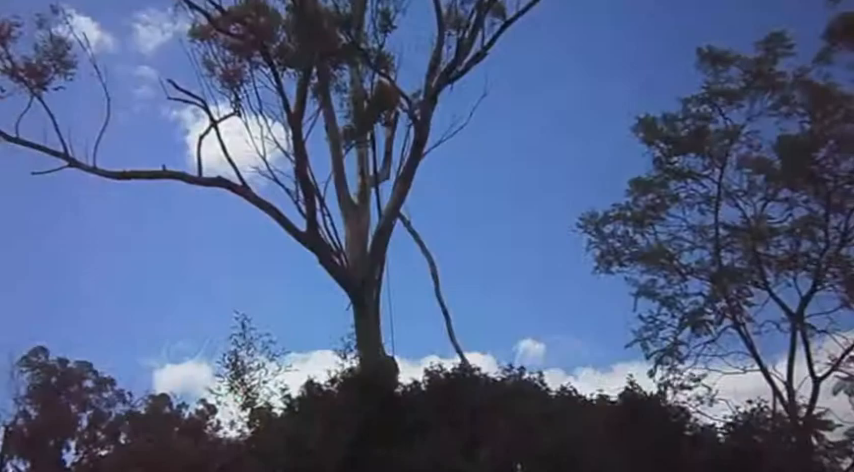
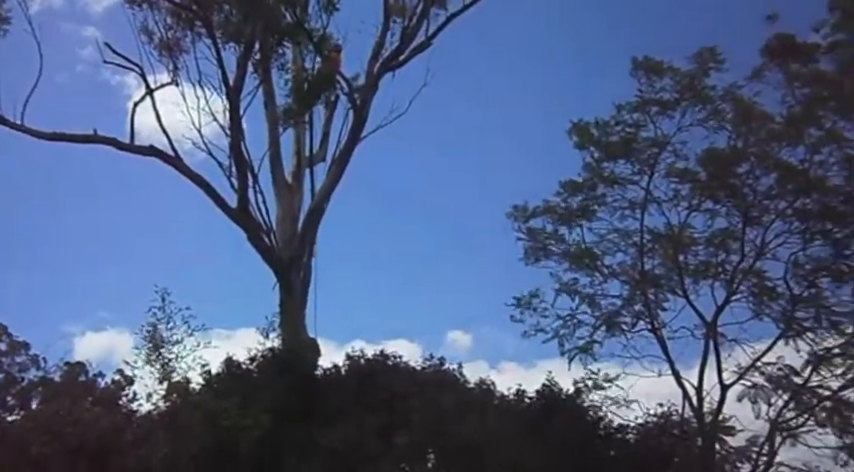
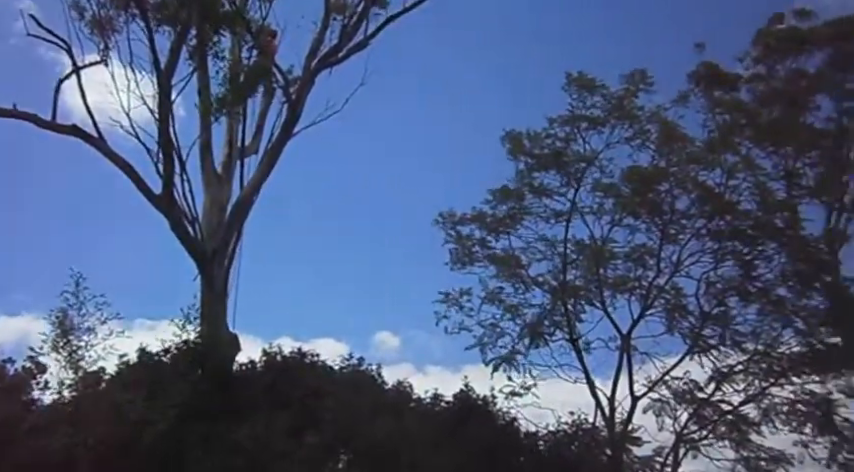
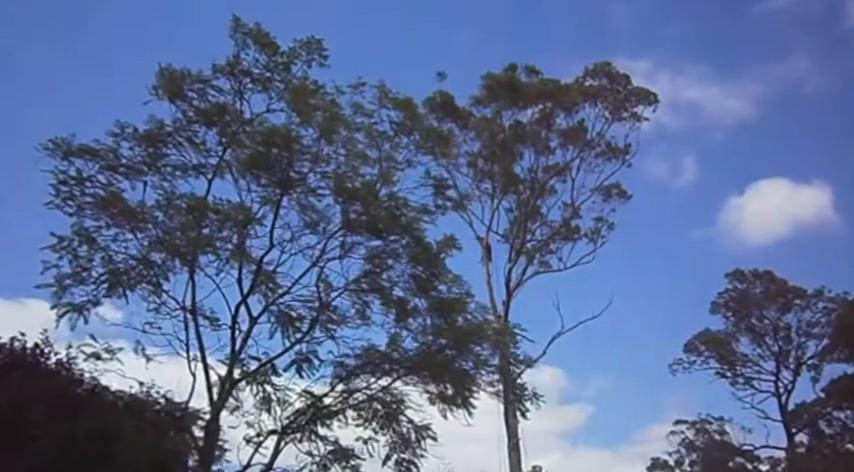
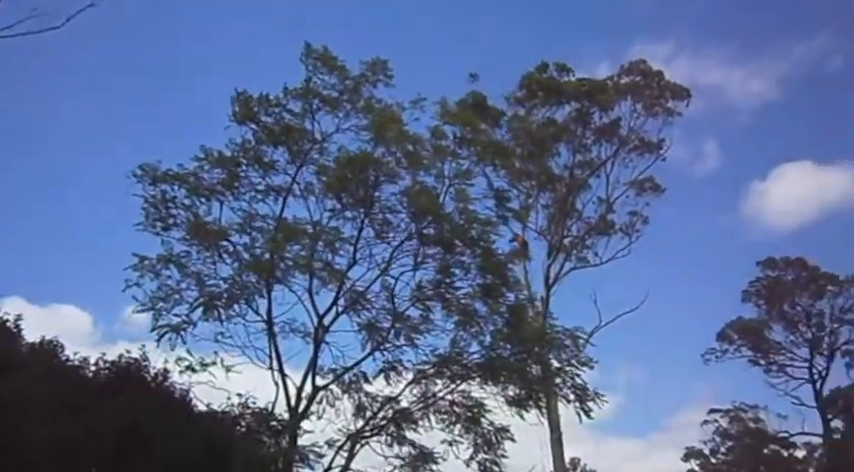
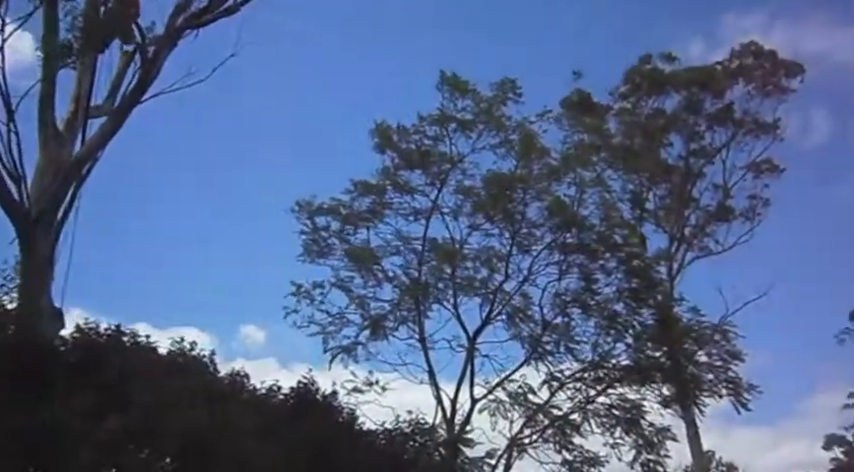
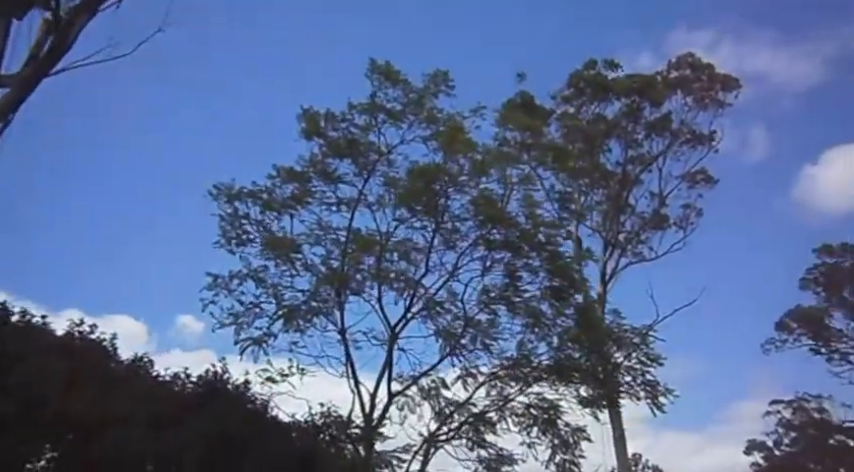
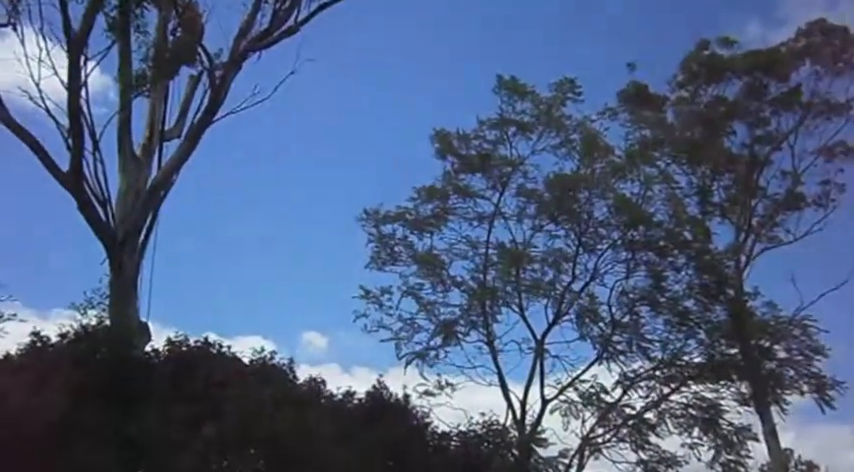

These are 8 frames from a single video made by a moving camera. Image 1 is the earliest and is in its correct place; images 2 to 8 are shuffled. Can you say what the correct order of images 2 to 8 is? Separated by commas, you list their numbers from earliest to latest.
2, 3, 8, 6, 7, 5, 4
